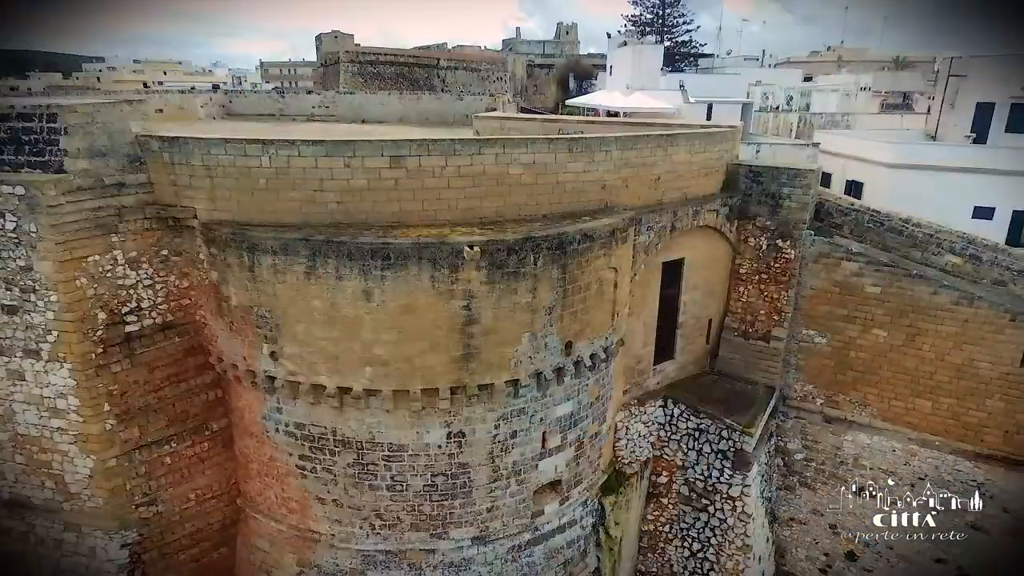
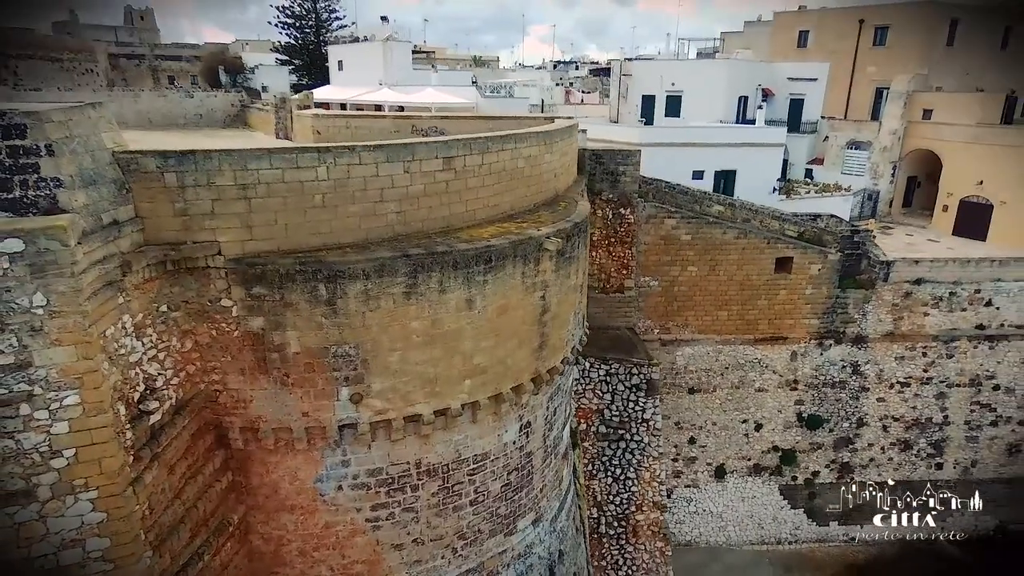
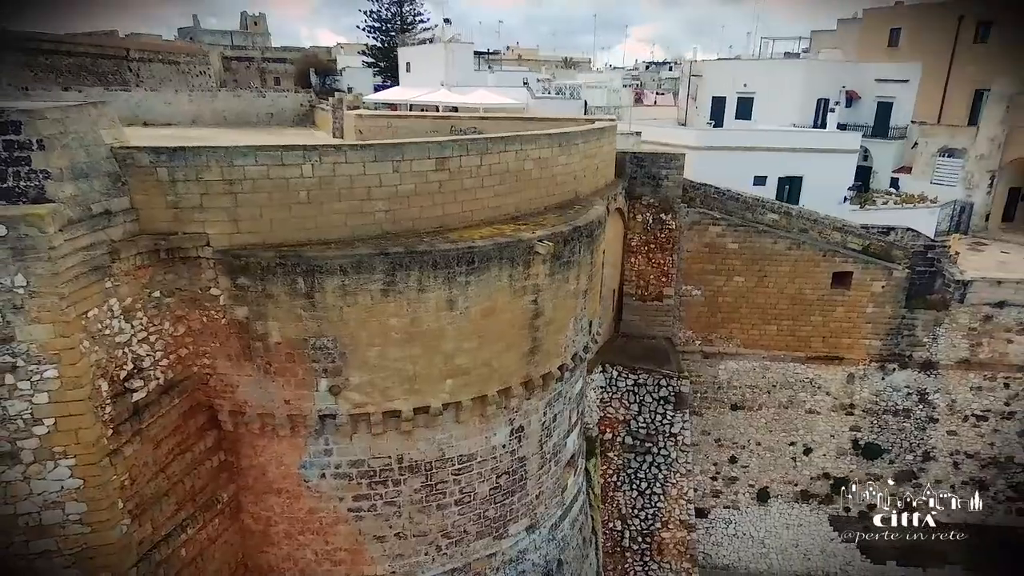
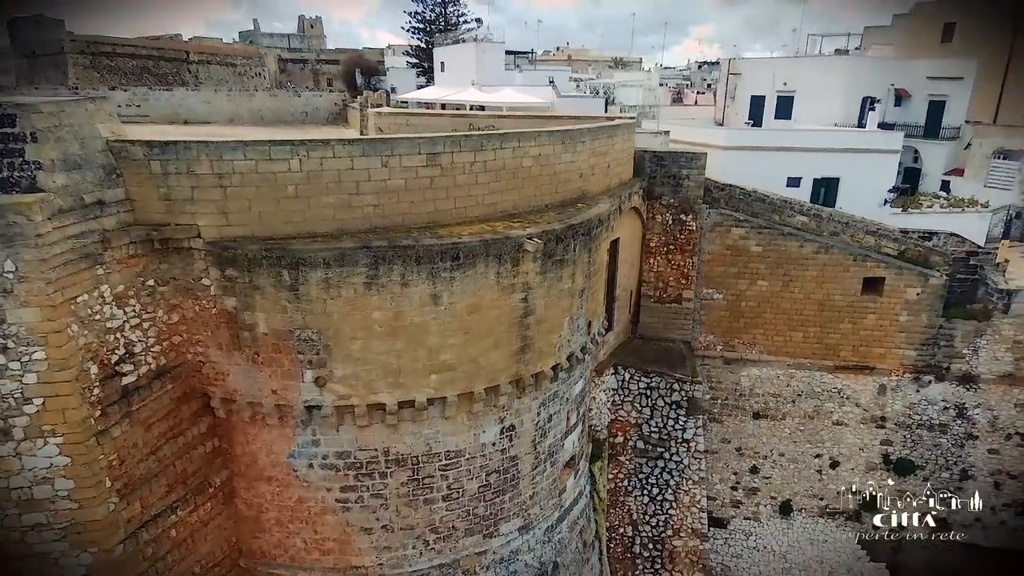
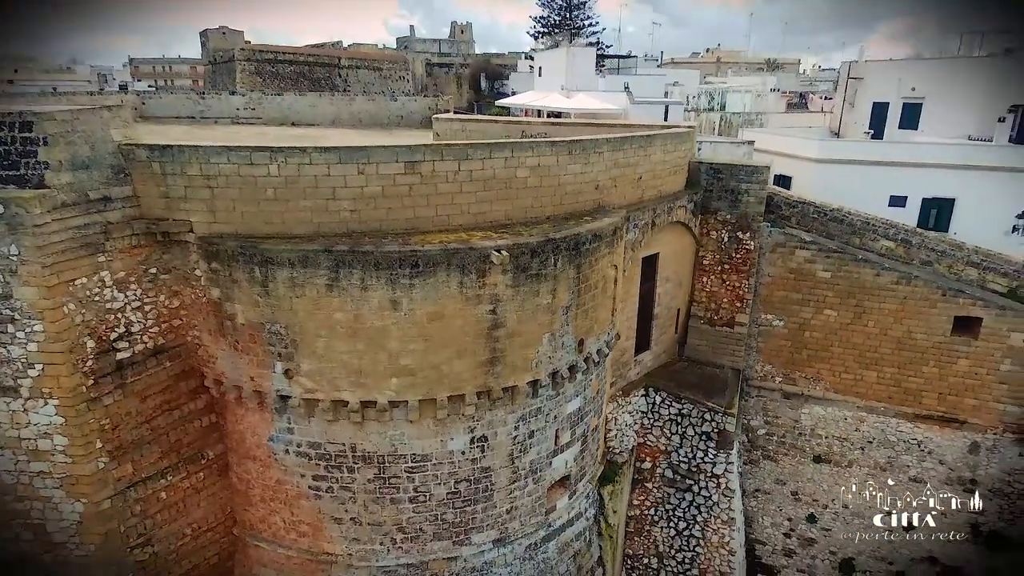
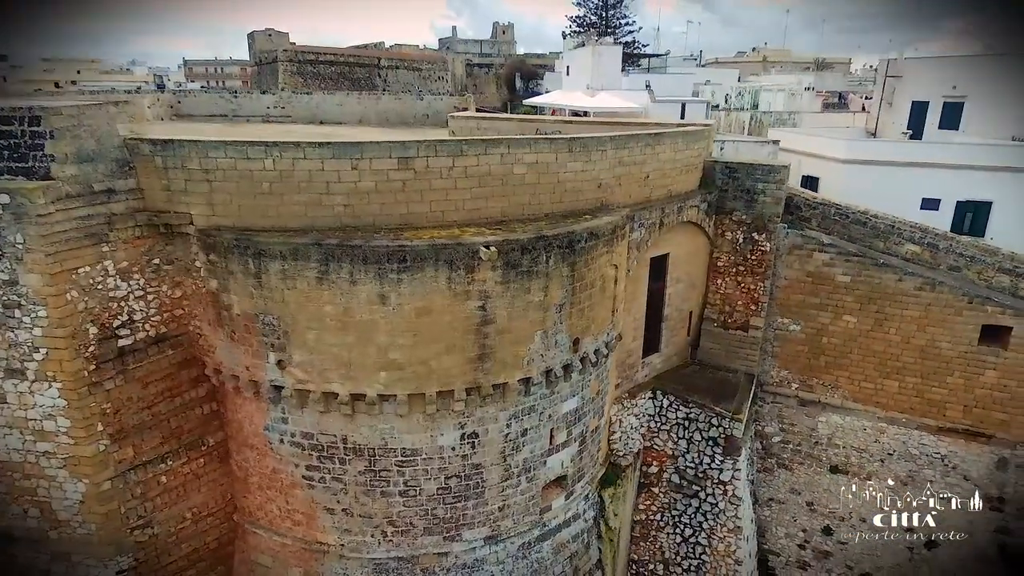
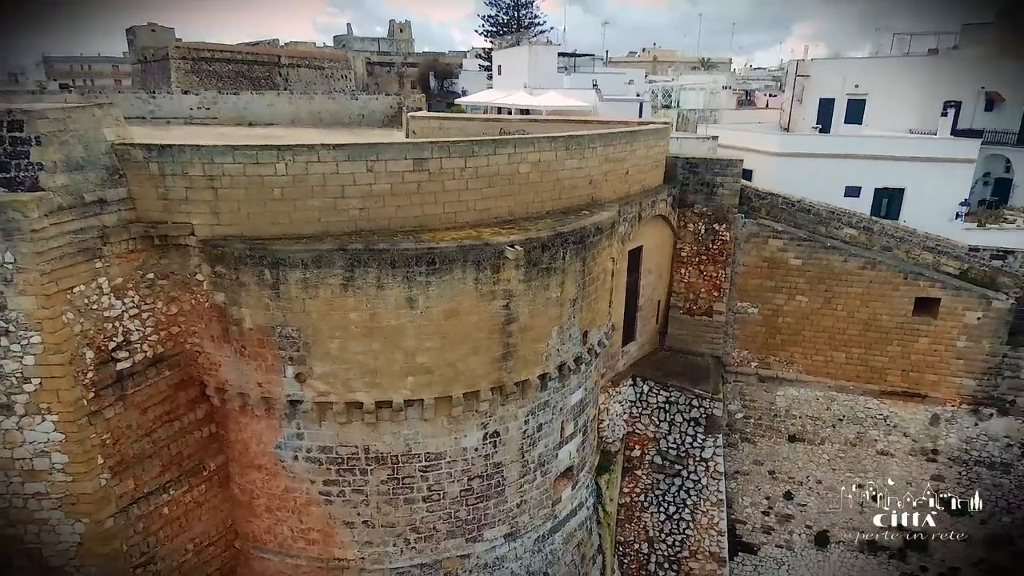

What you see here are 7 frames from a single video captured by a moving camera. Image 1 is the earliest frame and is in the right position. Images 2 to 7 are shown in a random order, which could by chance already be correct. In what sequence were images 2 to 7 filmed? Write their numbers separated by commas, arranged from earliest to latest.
6, 5, 7, 4, 3, 2
